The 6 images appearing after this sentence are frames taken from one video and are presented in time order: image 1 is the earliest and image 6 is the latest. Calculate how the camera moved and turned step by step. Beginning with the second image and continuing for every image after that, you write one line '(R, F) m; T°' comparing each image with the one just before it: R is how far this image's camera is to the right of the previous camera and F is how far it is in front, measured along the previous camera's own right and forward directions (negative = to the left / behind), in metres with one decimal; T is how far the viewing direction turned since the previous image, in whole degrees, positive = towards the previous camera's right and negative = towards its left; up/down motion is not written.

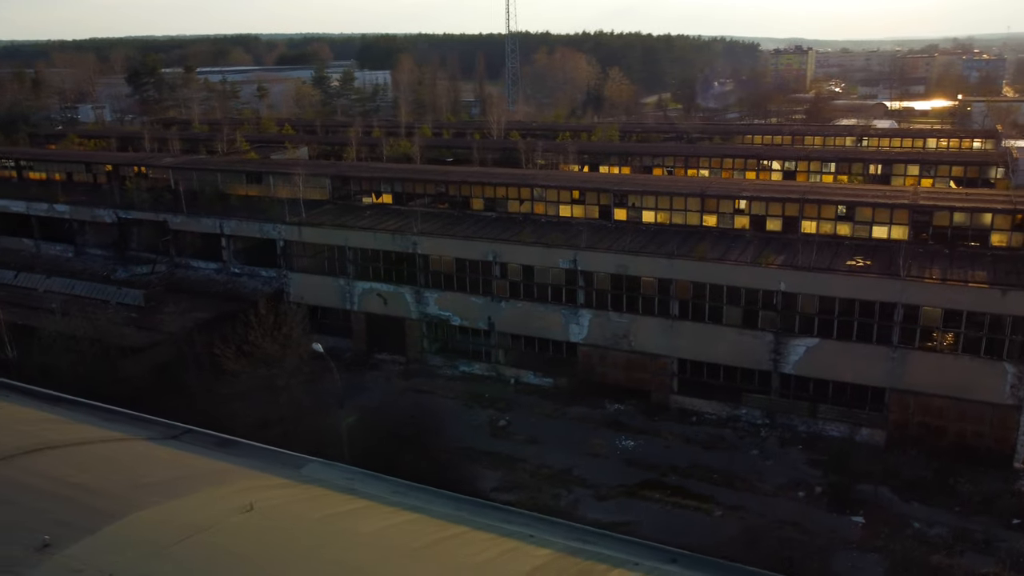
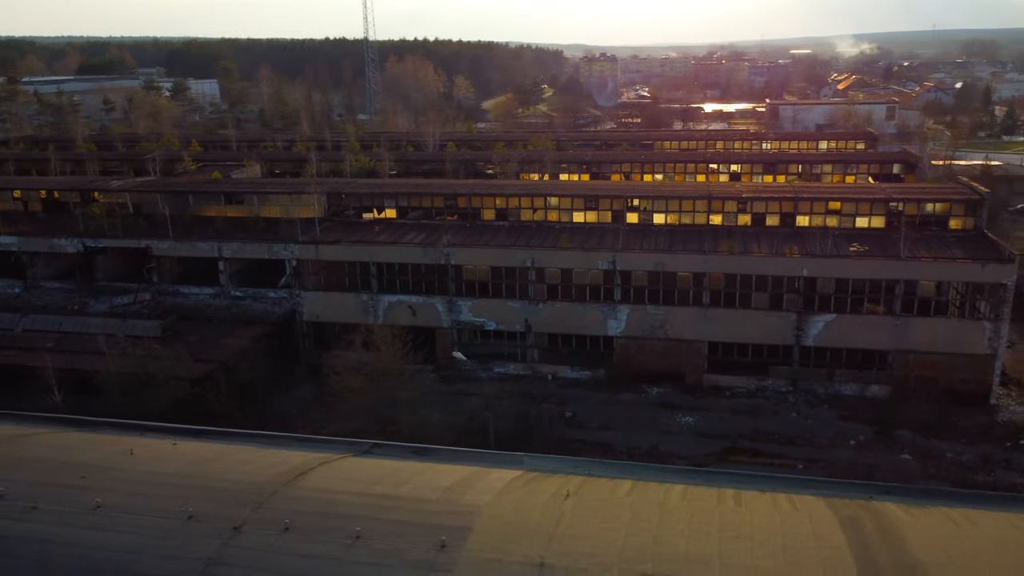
(-3.9, -0.5) m; +14°
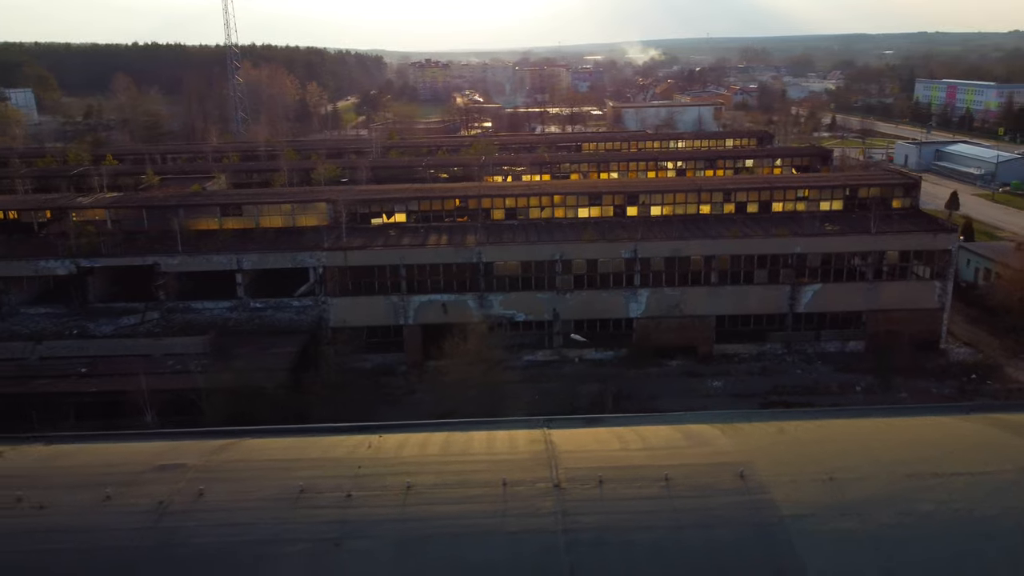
(-4.0, -0.6) m; +13°
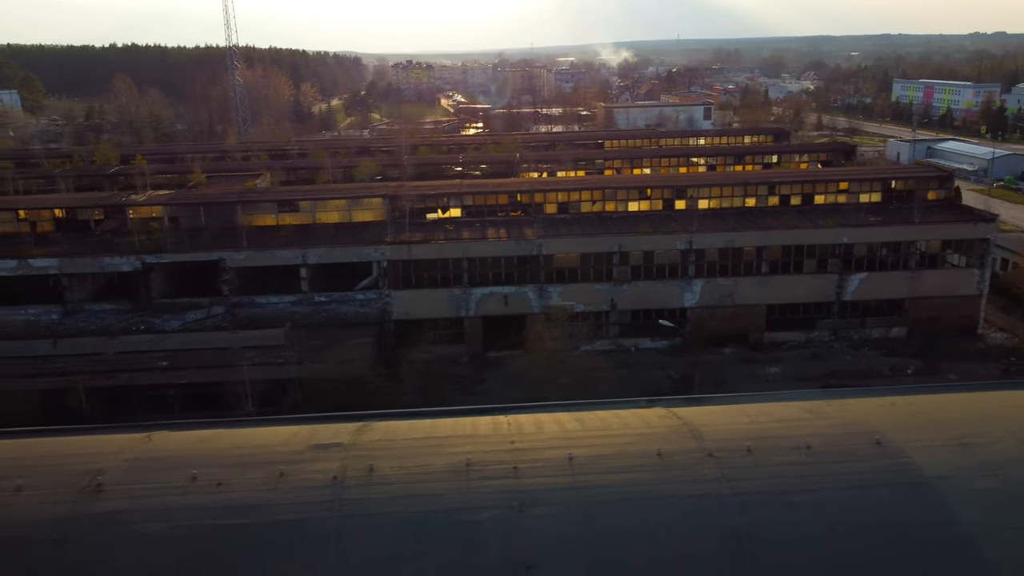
(-1.7, -0.3) m; +2°
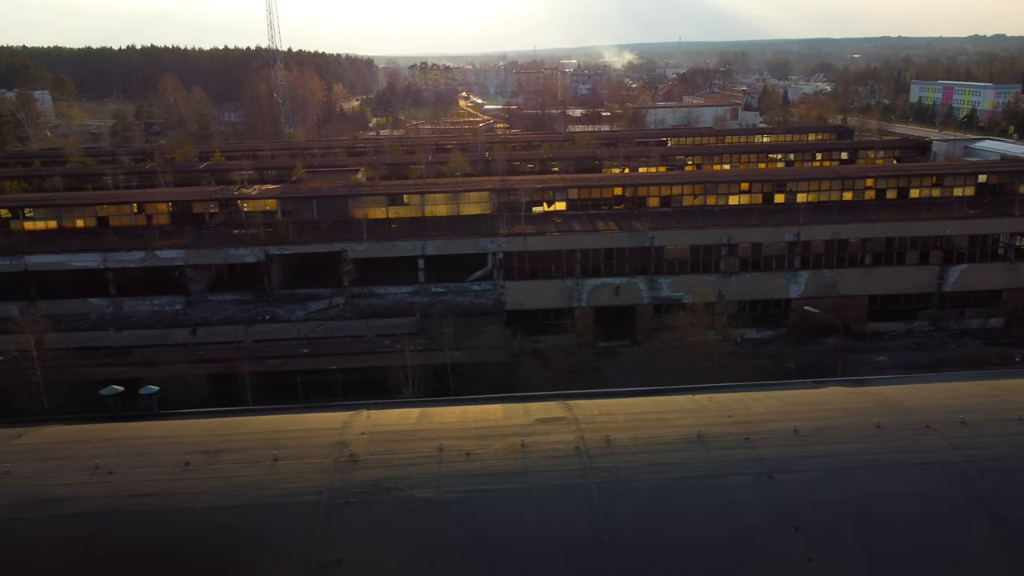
(-2.2, -0.4) m; 0°
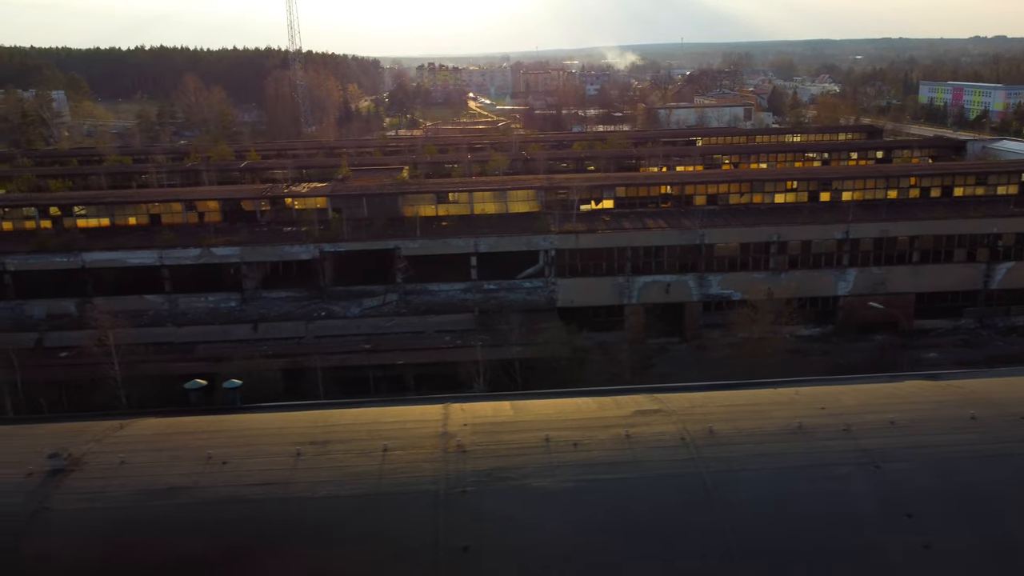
(-1.0, -0.1) m; 0°
